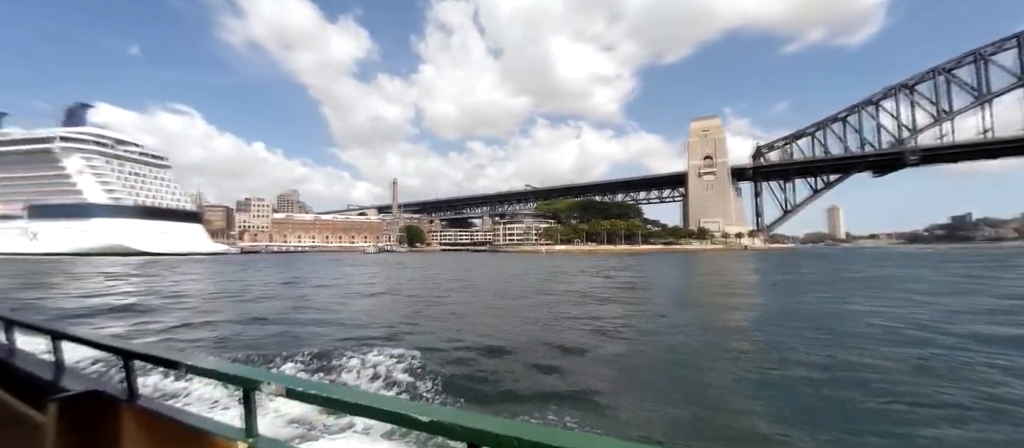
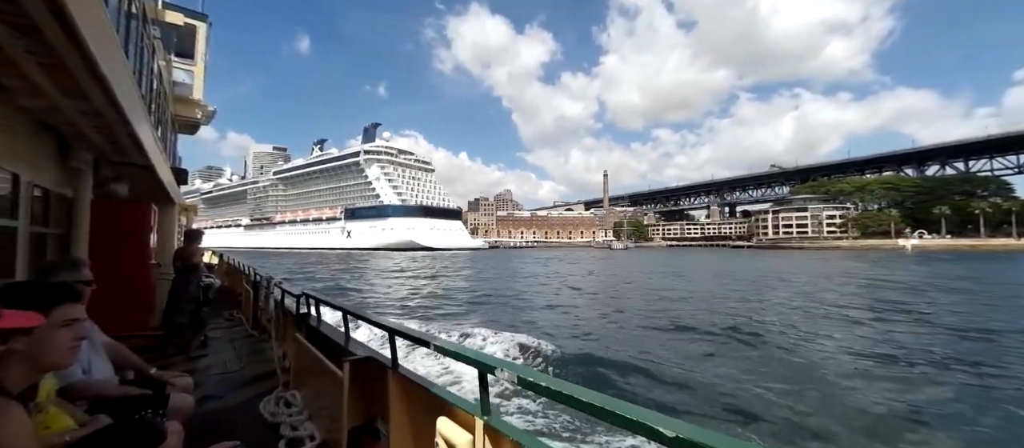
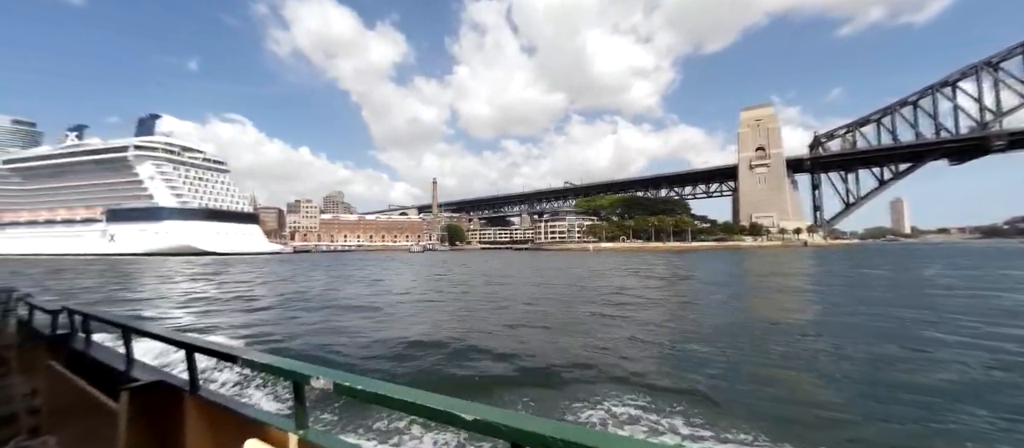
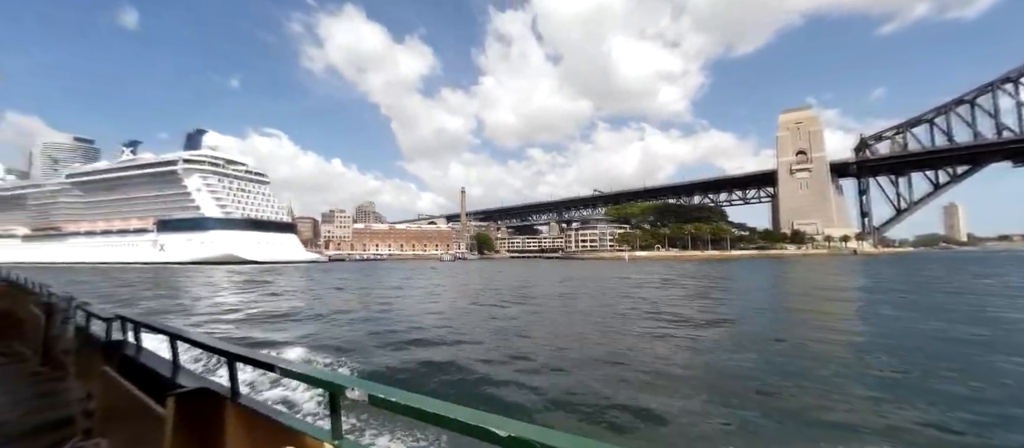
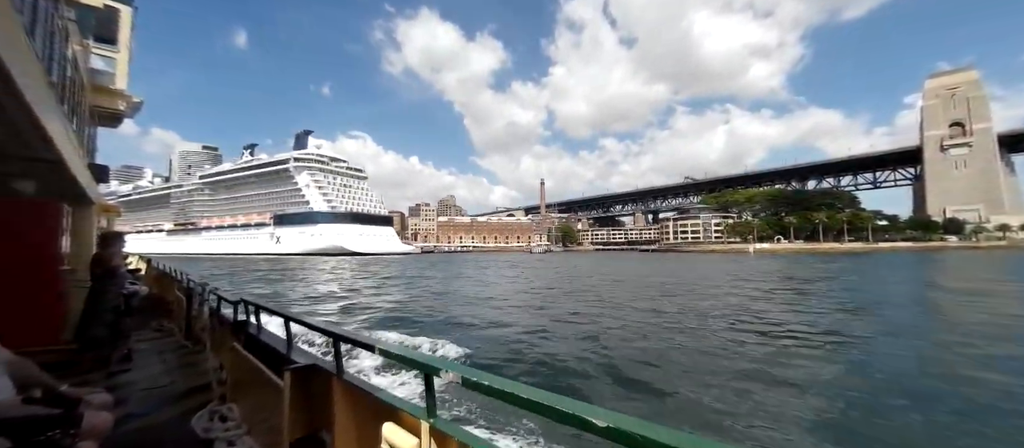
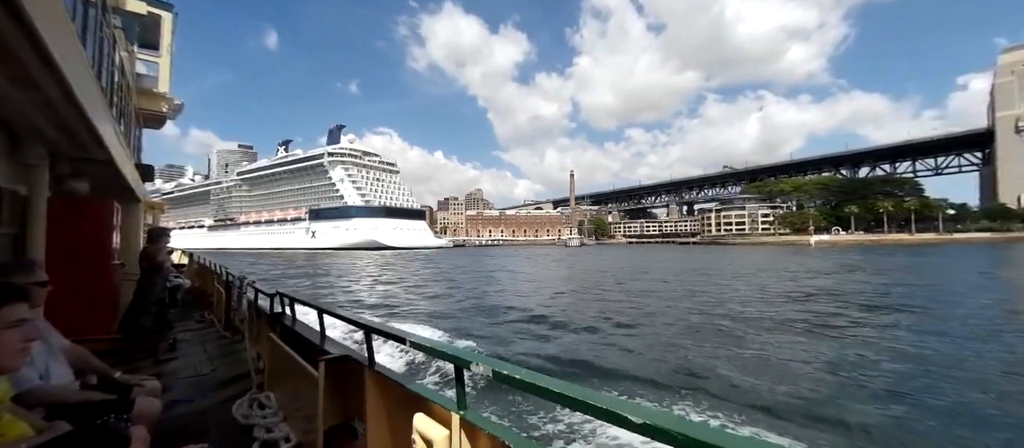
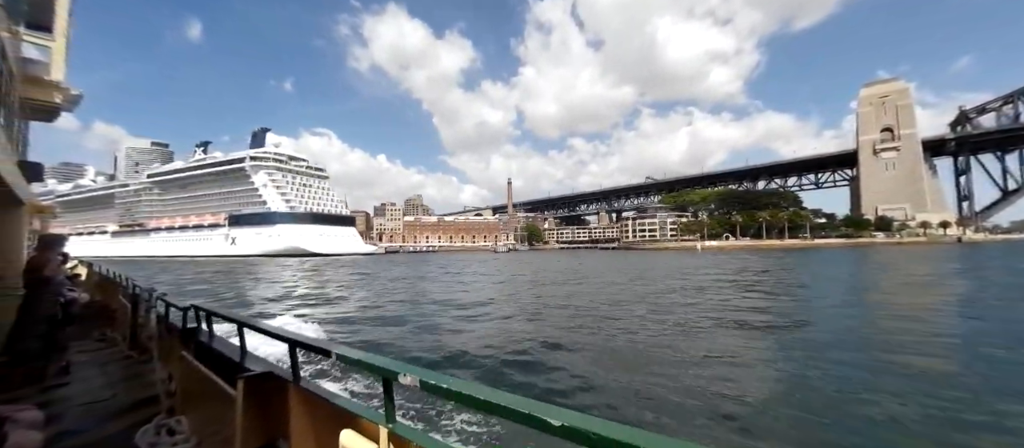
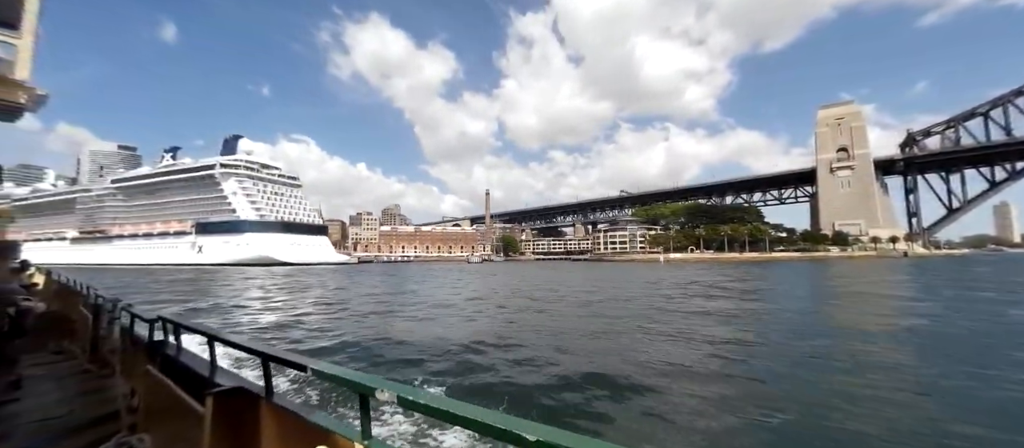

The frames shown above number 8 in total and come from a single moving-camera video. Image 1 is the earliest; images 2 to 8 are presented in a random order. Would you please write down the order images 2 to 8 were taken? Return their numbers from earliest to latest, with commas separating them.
3, 4, 8, 7, 5, 6, 2
